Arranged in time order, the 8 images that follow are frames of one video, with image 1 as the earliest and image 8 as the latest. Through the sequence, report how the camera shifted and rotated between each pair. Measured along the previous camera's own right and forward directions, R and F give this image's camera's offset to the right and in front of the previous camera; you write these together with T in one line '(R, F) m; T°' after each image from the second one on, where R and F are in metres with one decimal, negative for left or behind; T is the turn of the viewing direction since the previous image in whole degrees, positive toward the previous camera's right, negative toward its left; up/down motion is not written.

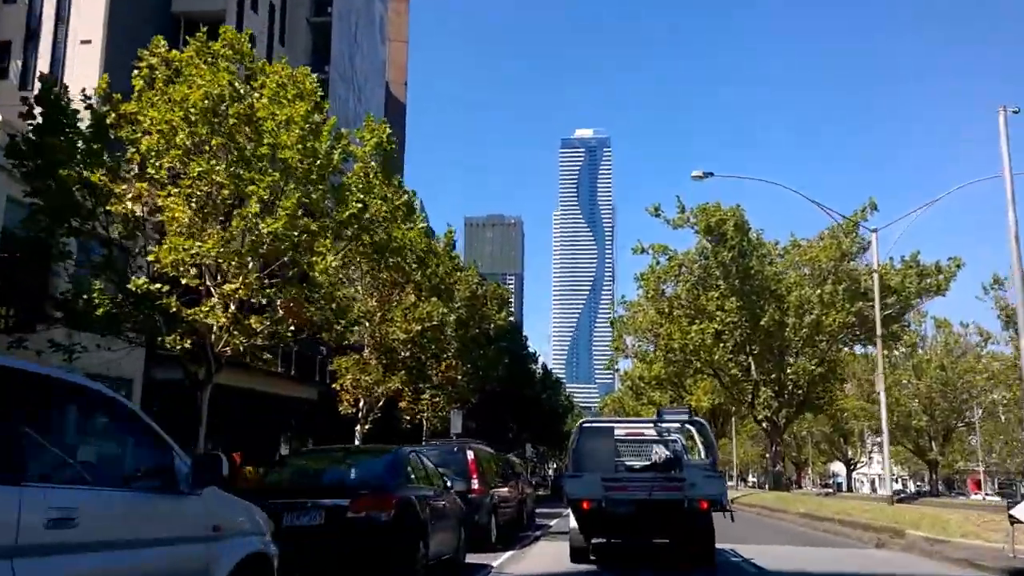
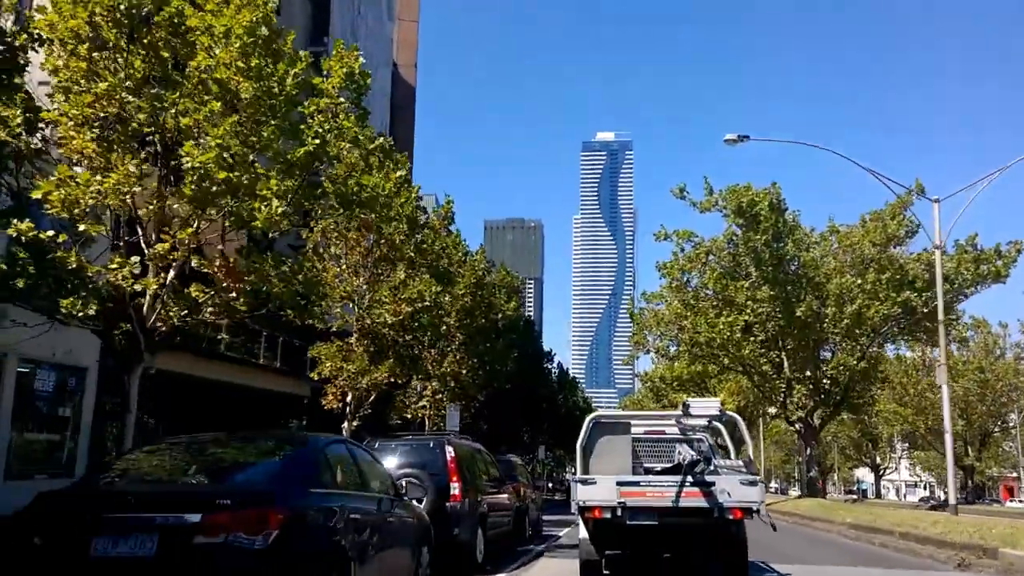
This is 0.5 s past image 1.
(+0.4, +2.9) m; -1°
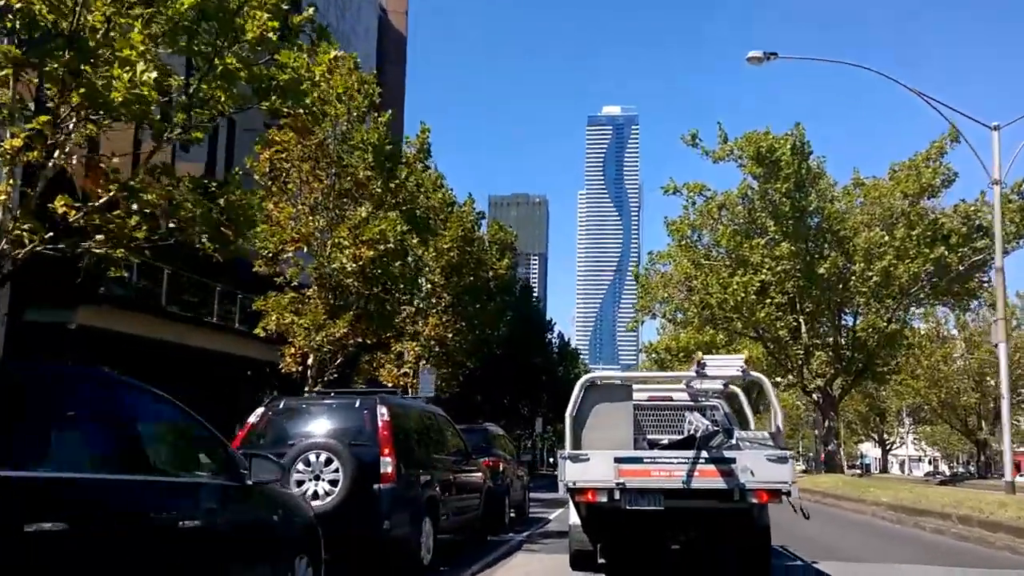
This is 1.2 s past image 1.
(+0.5, +3.0) m; 0°
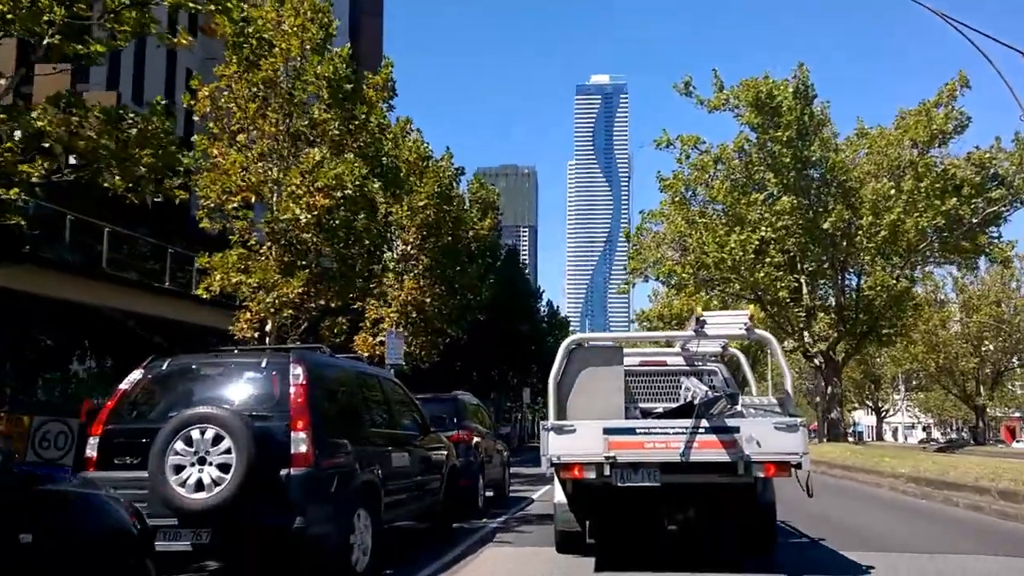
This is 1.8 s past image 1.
(+0.3, +1.9) m; +1°
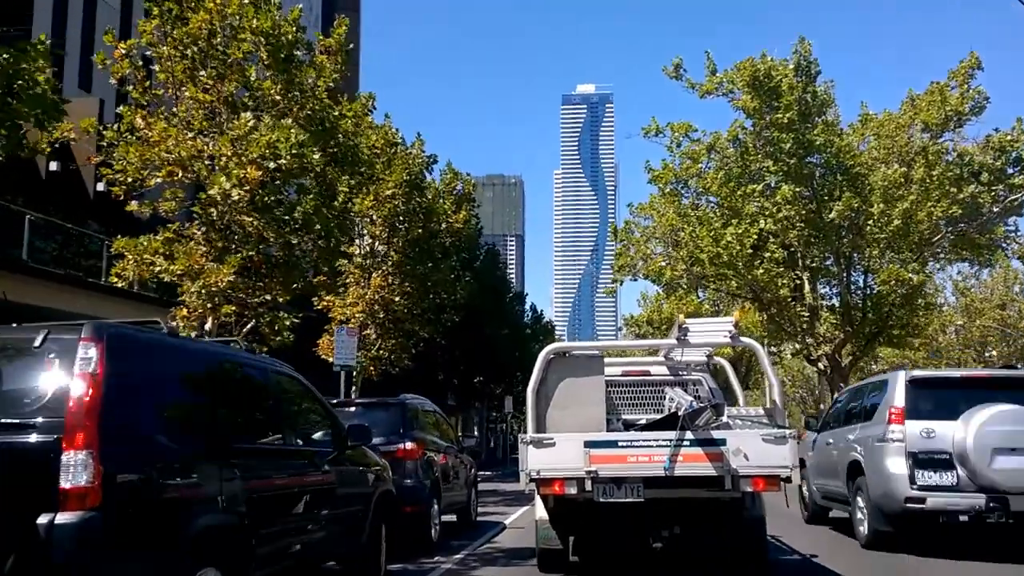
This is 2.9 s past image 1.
(+0.3, +2.2) m; +1°
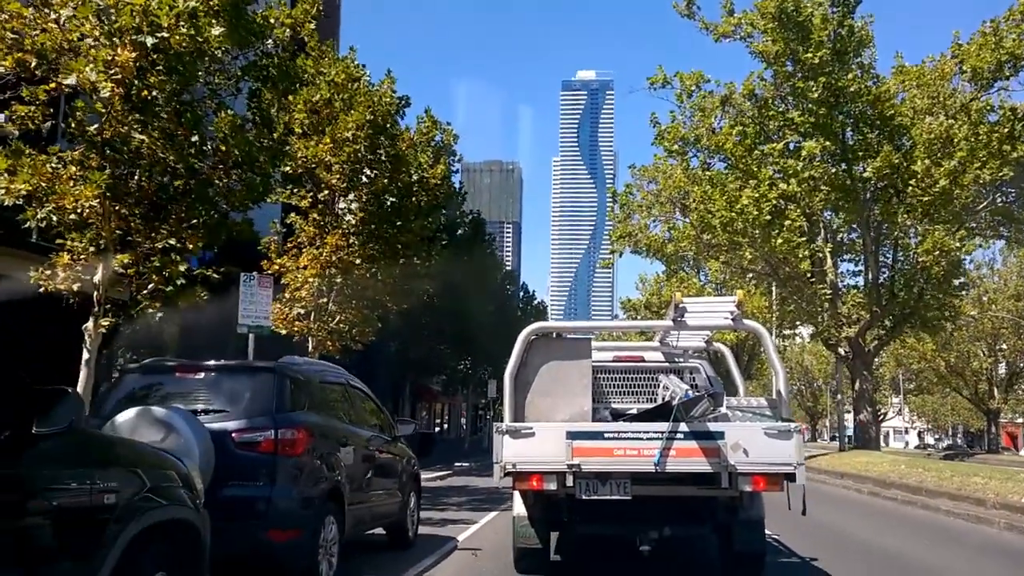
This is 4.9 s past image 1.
(+0.4, +3.3) m; 0°
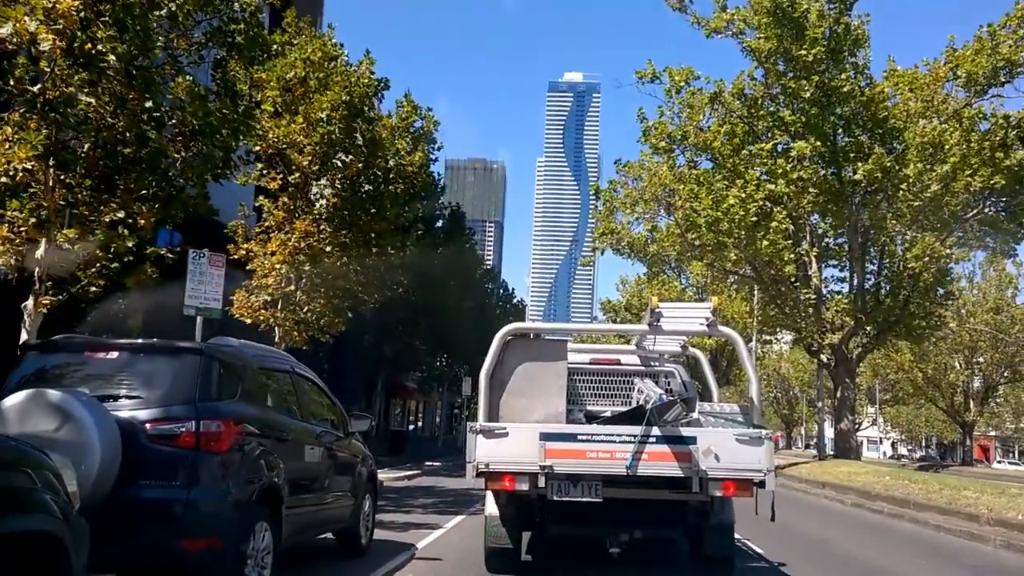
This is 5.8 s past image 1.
(+0.1, +0.8) m; +1°
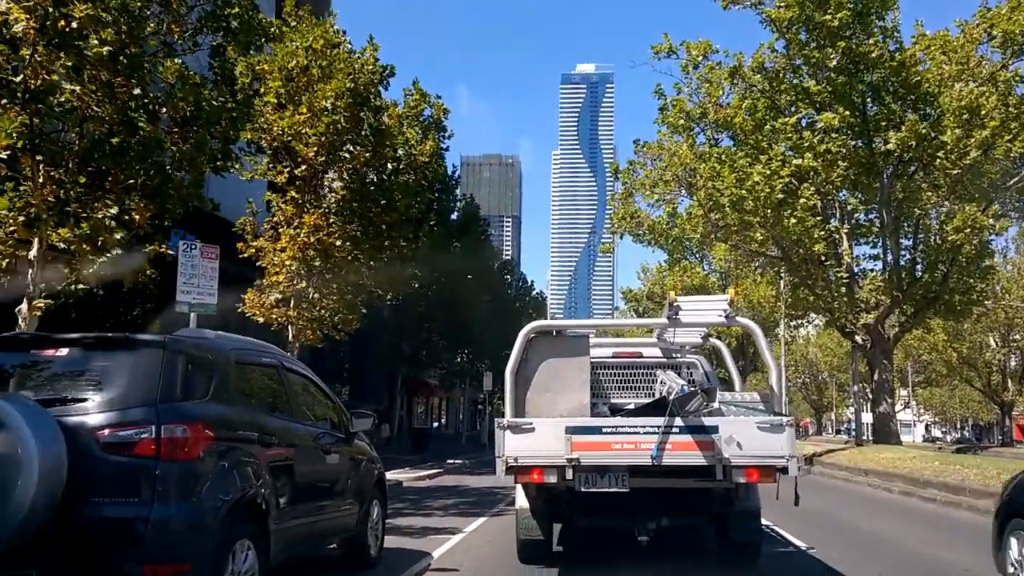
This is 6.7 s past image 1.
(0.0, +0.8) m; -1°
